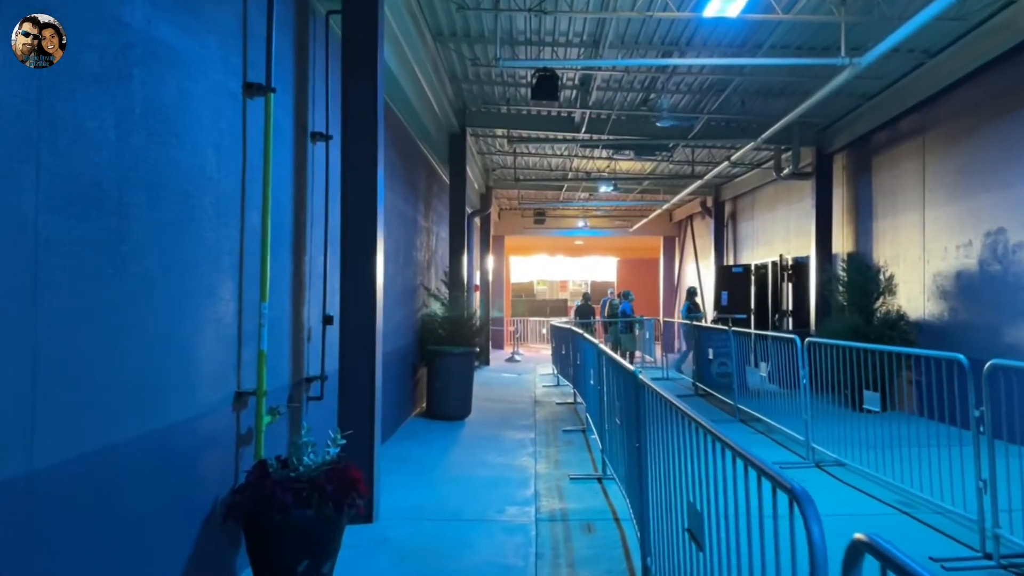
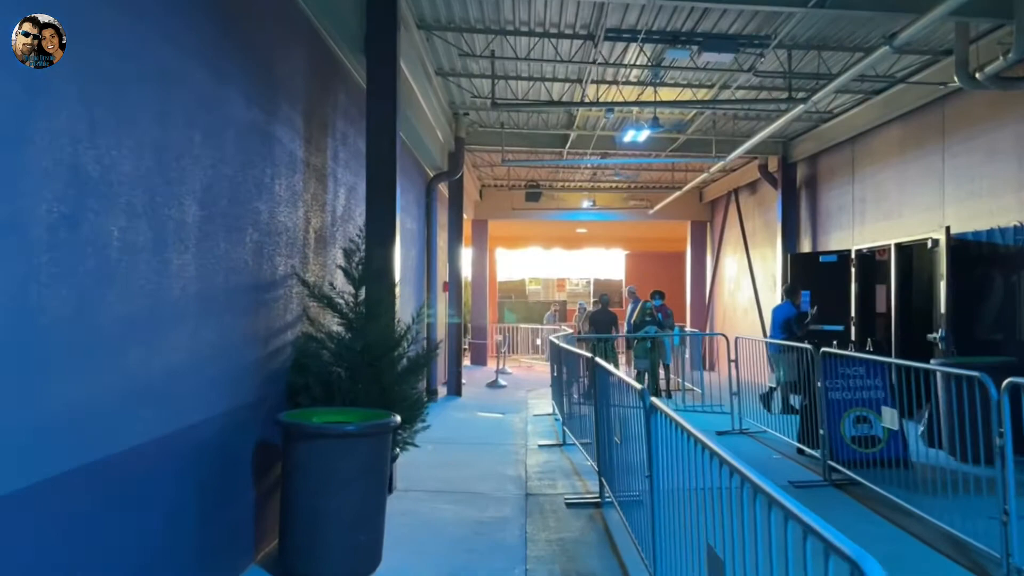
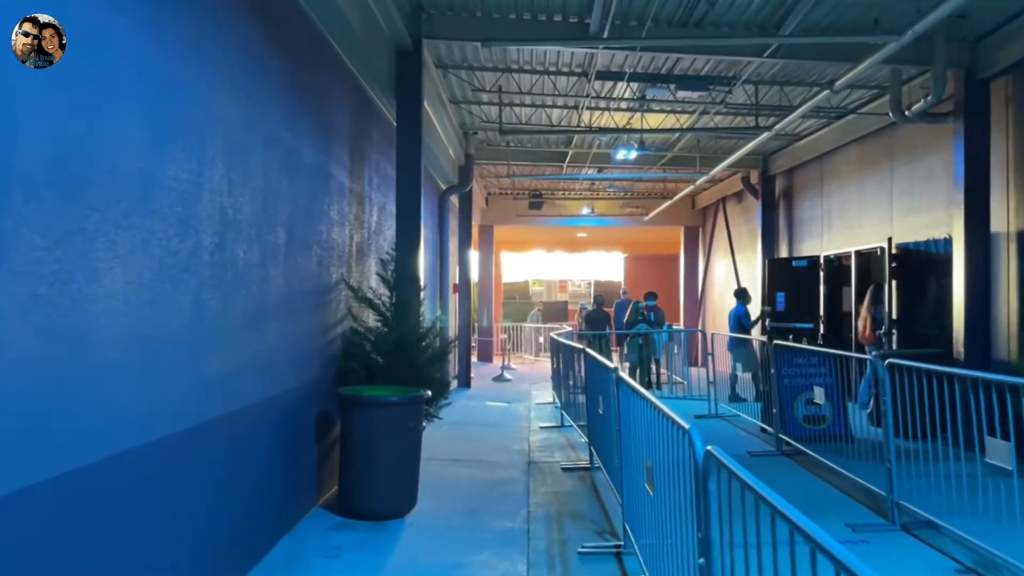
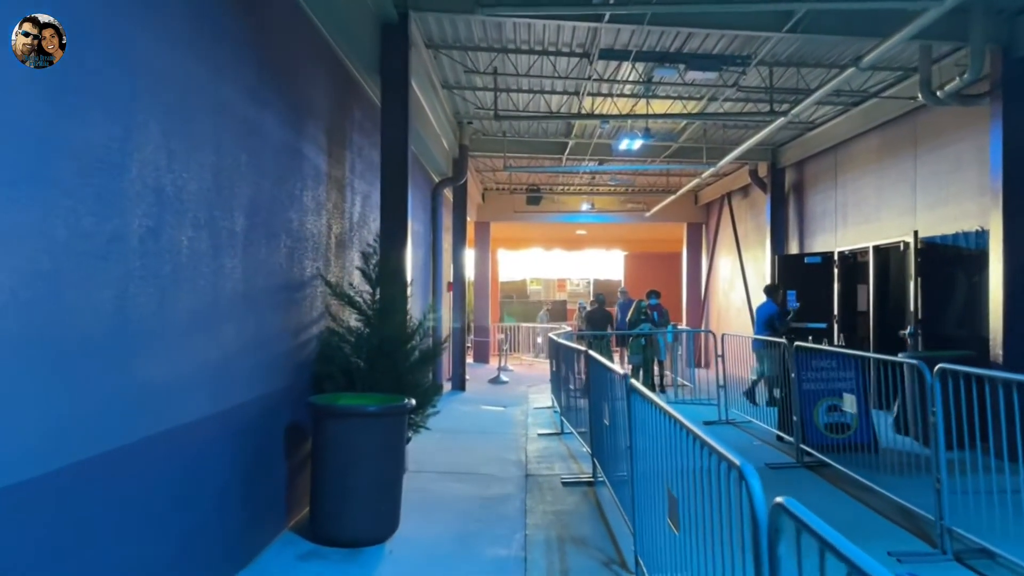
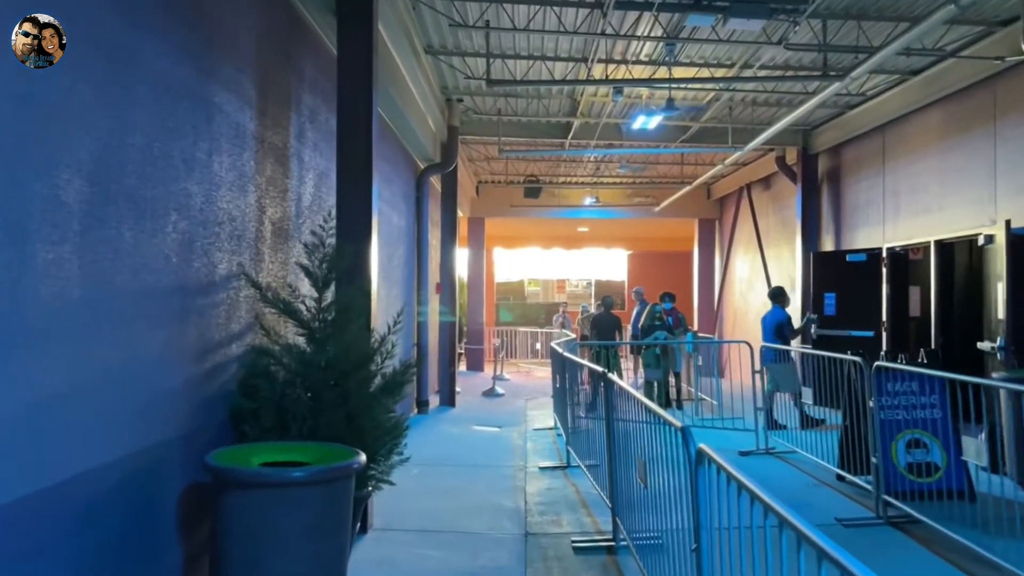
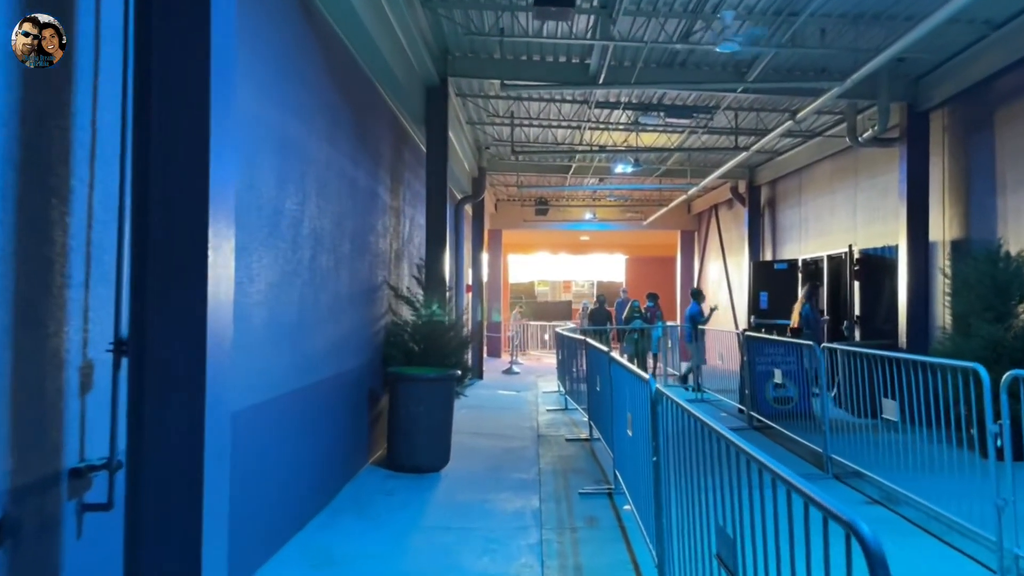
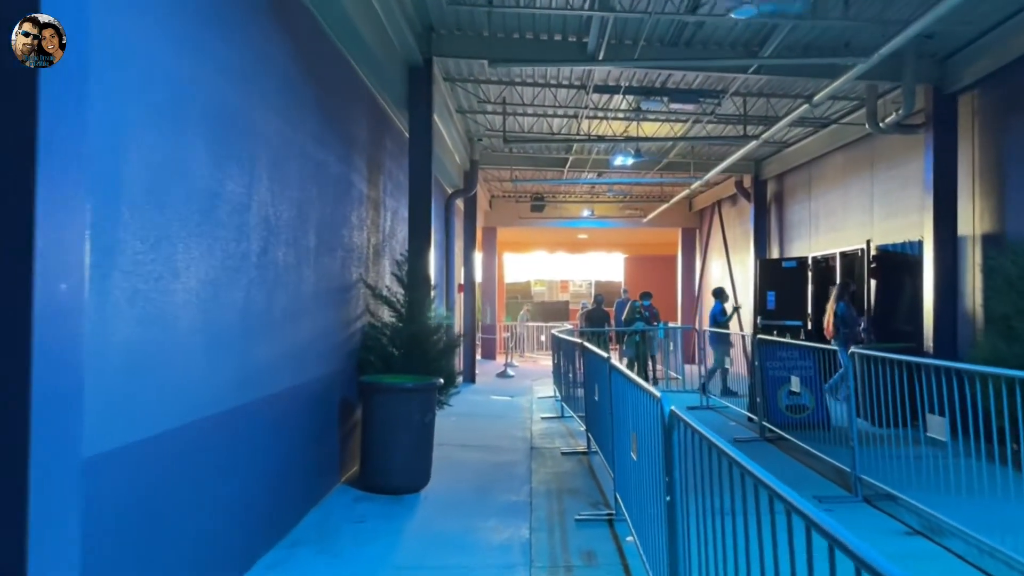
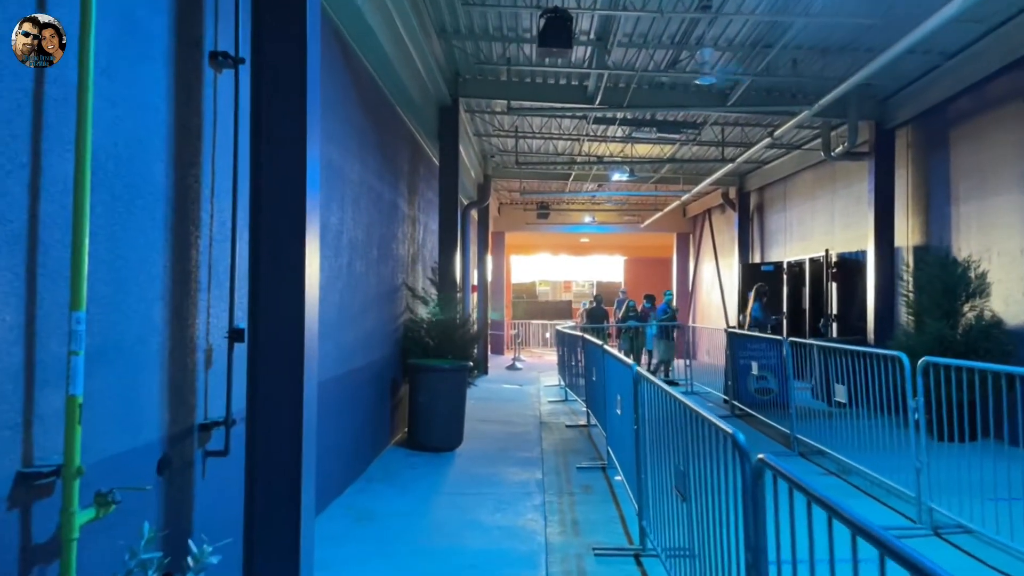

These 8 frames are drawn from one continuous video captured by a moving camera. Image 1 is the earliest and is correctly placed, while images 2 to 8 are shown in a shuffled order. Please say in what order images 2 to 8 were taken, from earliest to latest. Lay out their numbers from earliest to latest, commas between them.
8, 6, 7, 3, 4, 2, 5
